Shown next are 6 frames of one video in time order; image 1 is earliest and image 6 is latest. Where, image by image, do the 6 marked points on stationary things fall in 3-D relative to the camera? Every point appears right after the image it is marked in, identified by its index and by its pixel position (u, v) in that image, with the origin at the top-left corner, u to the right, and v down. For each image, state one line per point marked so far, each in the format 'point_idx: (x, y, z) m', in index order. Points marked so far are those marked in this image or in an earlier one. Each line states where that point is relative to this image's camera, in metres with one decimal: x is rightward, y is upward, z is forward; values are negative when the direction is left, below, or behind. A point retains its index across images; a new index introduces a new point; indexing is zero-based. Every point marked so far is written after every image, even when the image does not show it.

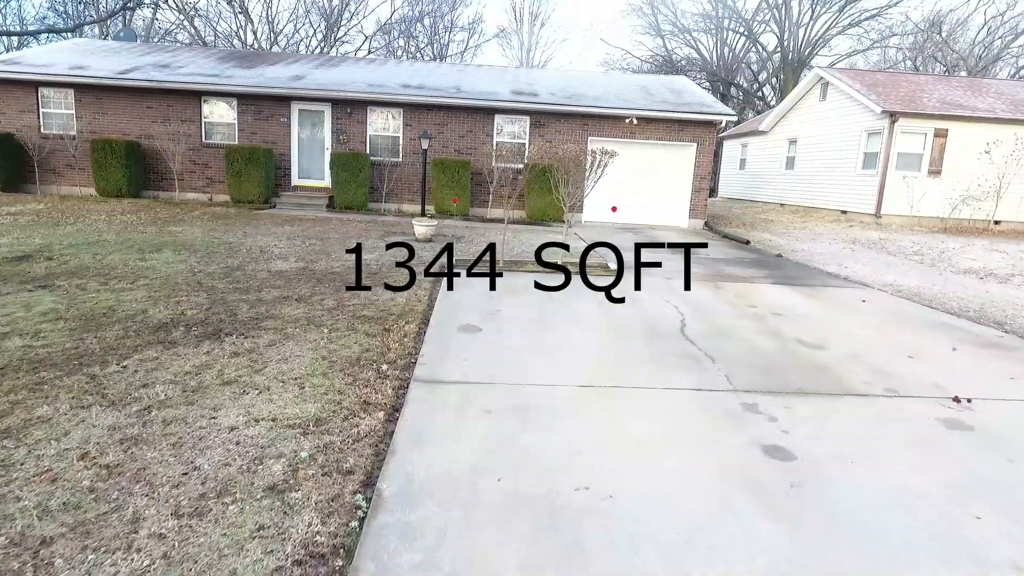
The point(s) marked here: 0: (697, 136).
0: (+4.0, +3.3, +13.7) m
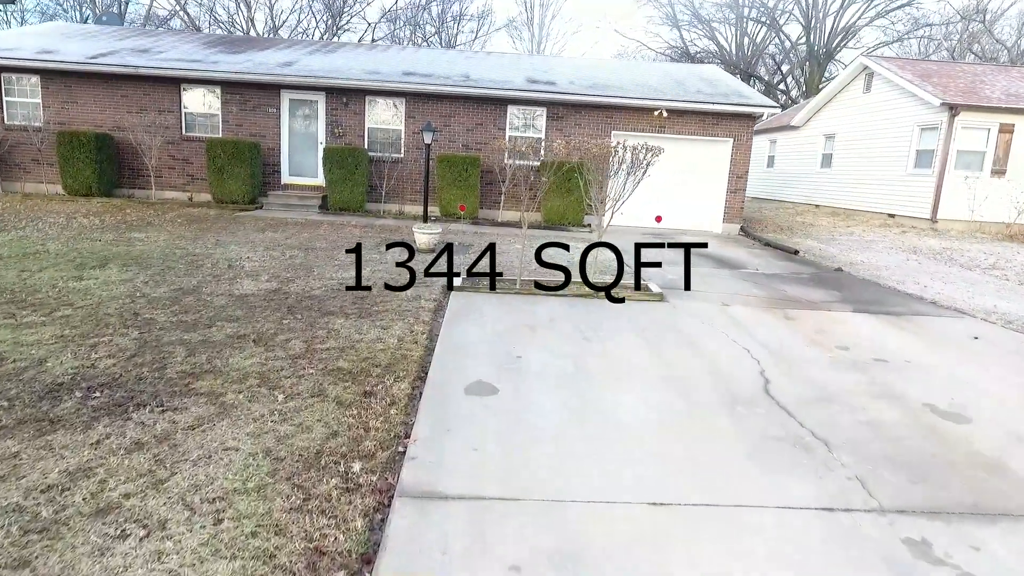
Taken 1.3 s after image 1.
0: (+4.3, +3.0, +12.2) m
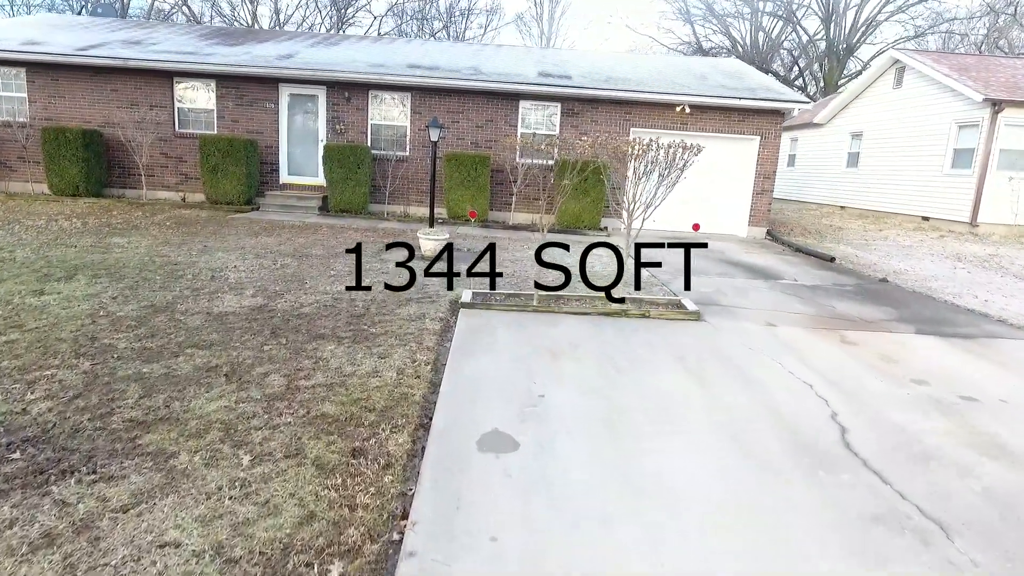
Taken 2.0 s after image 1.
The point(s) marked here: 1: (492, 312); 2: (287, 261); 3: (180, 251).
0: (+4.5, +2.9, +11.4) m
1: (-0.2, -0.2, +5.3) m
2: (-2.4, +0.3, +6.8) m
3: (-3.8, +0.4, +7.2) m
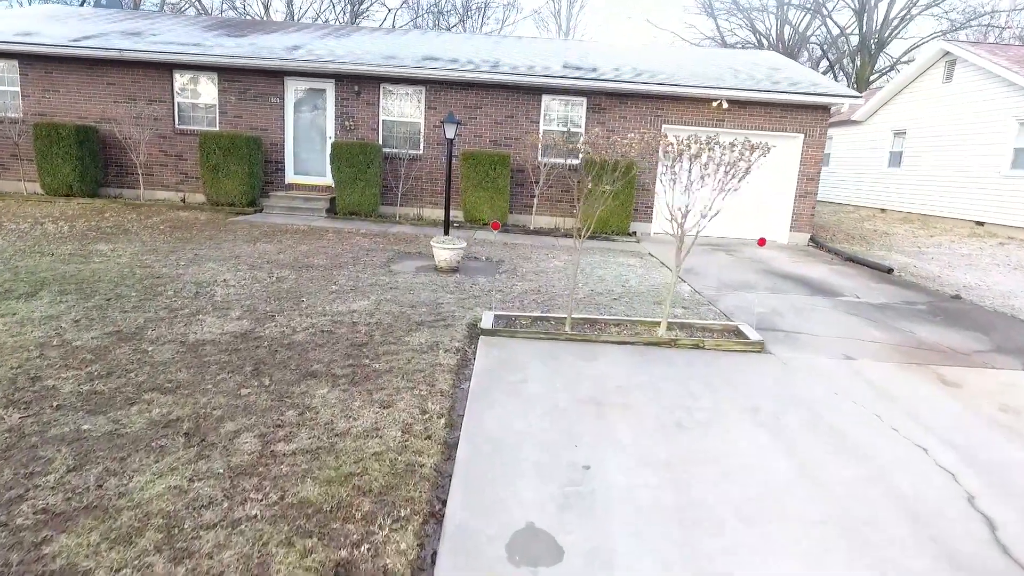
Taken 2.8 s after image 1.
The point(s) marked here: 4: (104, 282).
0: (+4.9, +2.7, +10.5) m
1: (0.0, -0.4, +4.5) m
2: (-2.2, +0.1, +6.1) m
3: (-3.5, +0.3, +6.4) m
4: (-3.5, +0.1, +5.4) m
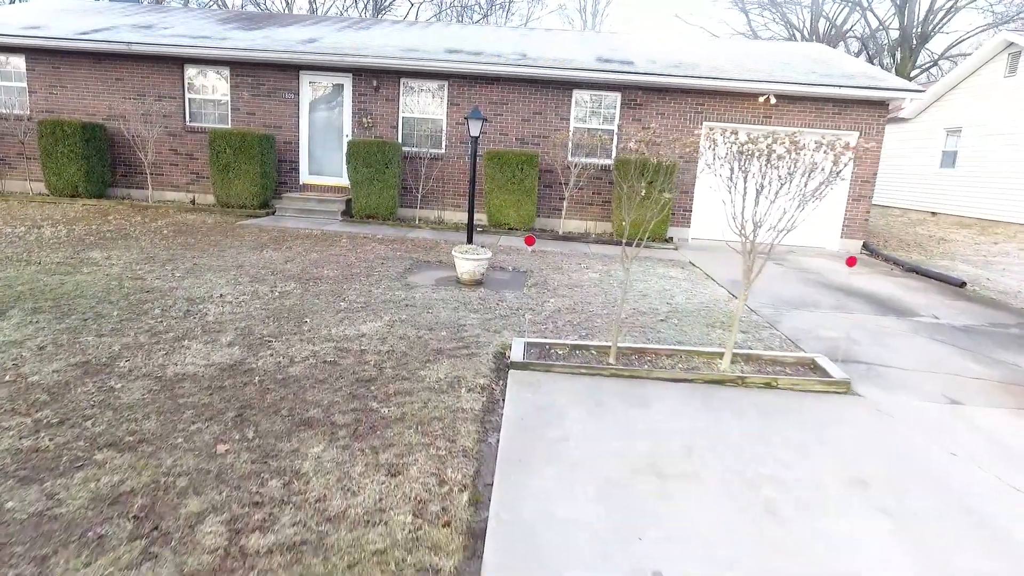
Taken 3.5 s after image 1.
0: (+5.3, +2.5, +9.6) m
1: (+0.2, -0.5, +3.8) m
2: (-1.9, 0.0, +5.4) m
3: (-3.2, +0.2, +5.8) m
4: (-3.3, -0.1, +4.9) m
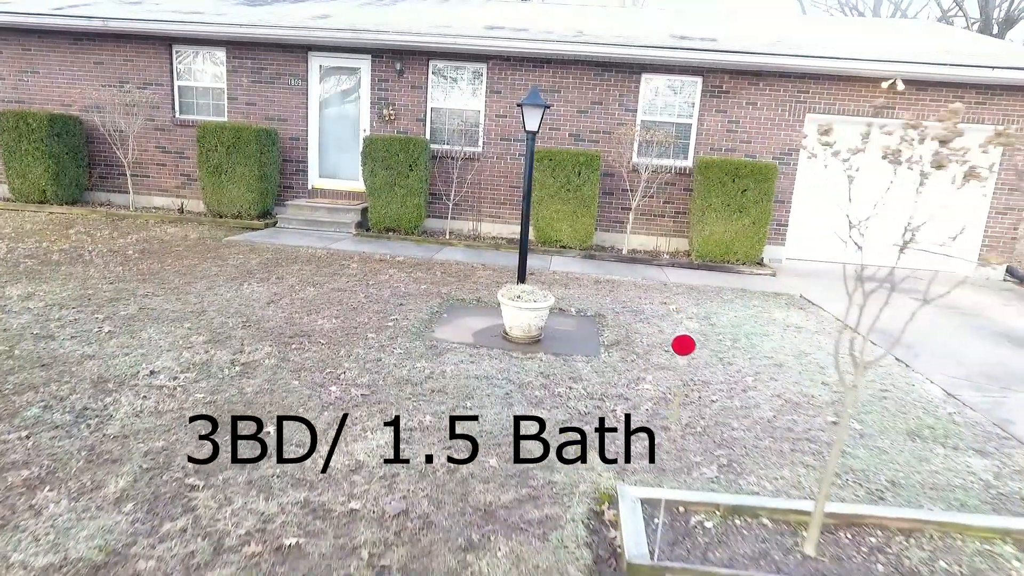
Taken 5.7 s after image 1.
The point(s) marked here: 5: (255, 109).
0: (+5.9, +2.1, +7.5) m
1: (+0.6, -1.0, +1.9) m
2: (-1.5, -0.4, +3.7) m
3: (-2.7, -0.2, +4.1) m
4: (-2.8, -0.4, +3.1) m
5: (-3.4, +2.4, +8.5) m
